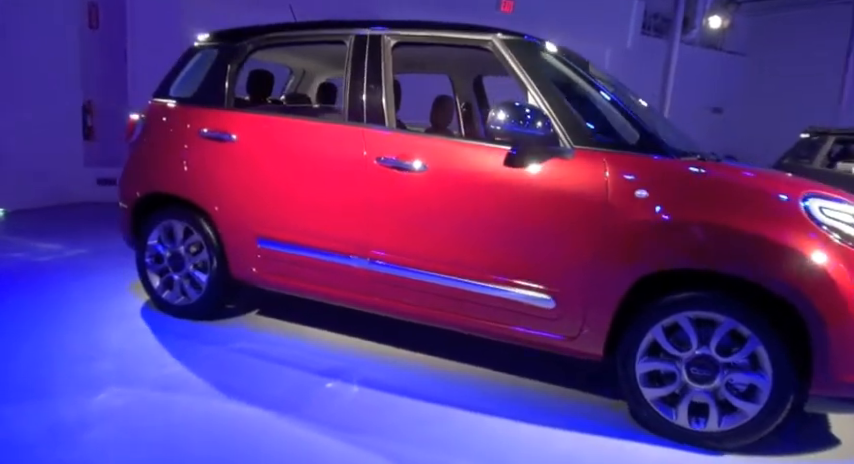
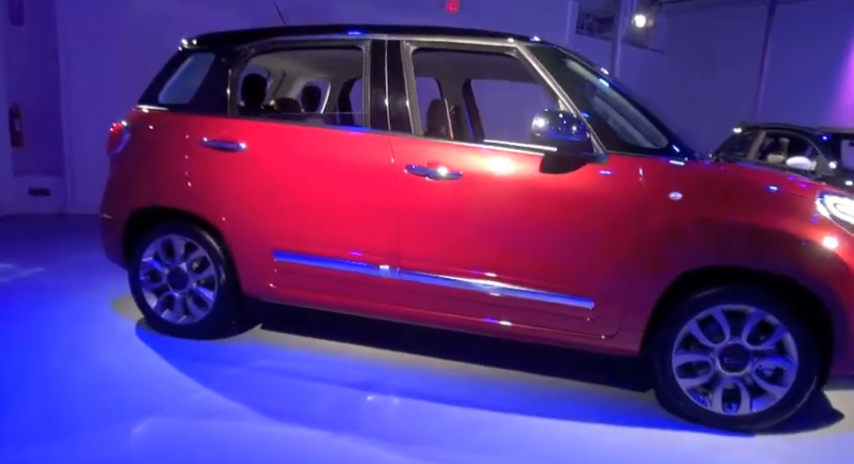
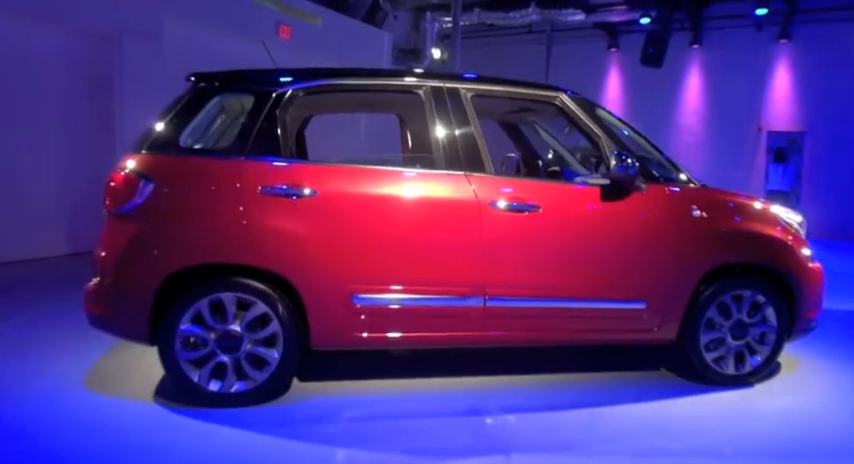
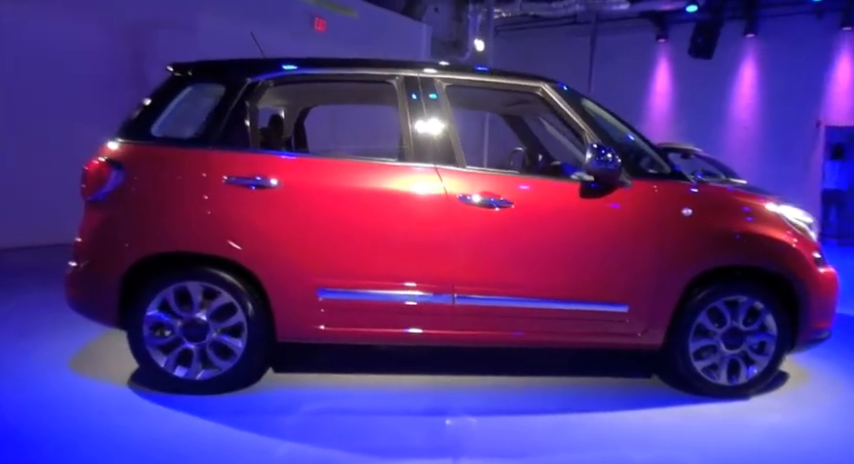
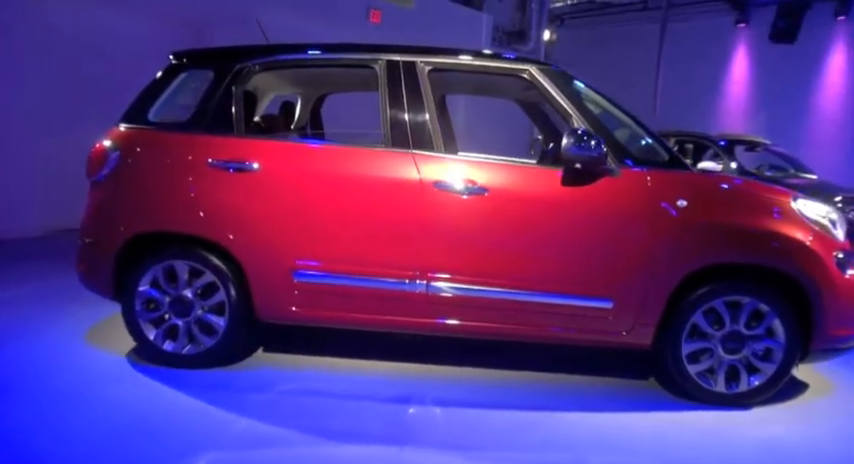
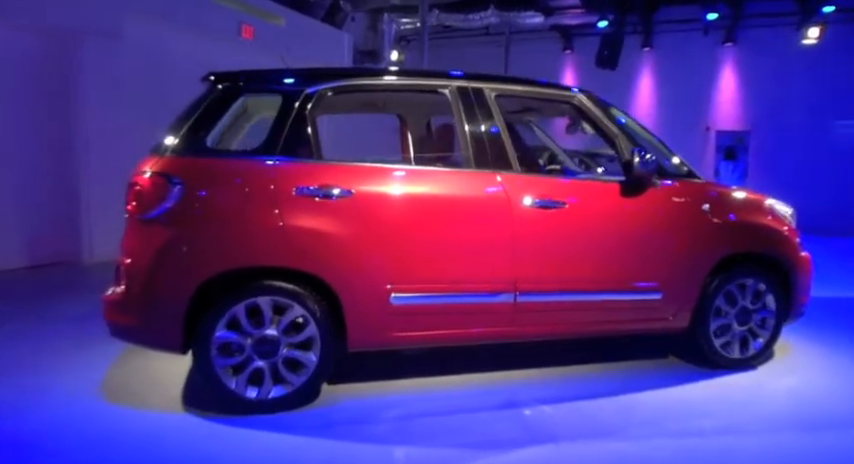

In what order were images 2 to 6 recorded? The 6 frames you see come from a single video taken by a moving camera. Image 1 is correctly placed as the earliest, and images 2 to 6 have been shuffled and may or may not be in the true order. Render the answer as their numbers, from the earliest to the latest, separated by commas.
2, 5, 4, 3, 6
